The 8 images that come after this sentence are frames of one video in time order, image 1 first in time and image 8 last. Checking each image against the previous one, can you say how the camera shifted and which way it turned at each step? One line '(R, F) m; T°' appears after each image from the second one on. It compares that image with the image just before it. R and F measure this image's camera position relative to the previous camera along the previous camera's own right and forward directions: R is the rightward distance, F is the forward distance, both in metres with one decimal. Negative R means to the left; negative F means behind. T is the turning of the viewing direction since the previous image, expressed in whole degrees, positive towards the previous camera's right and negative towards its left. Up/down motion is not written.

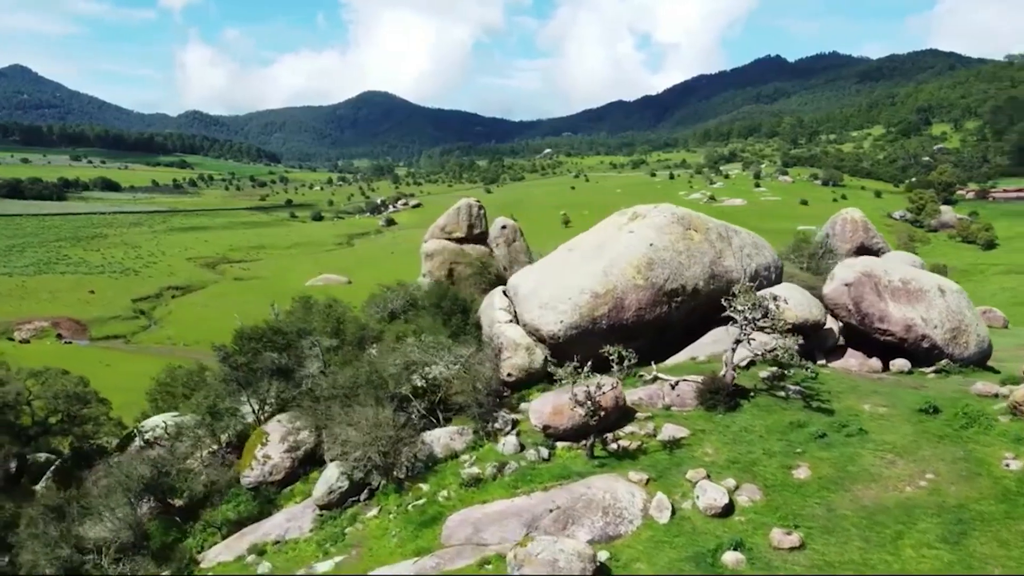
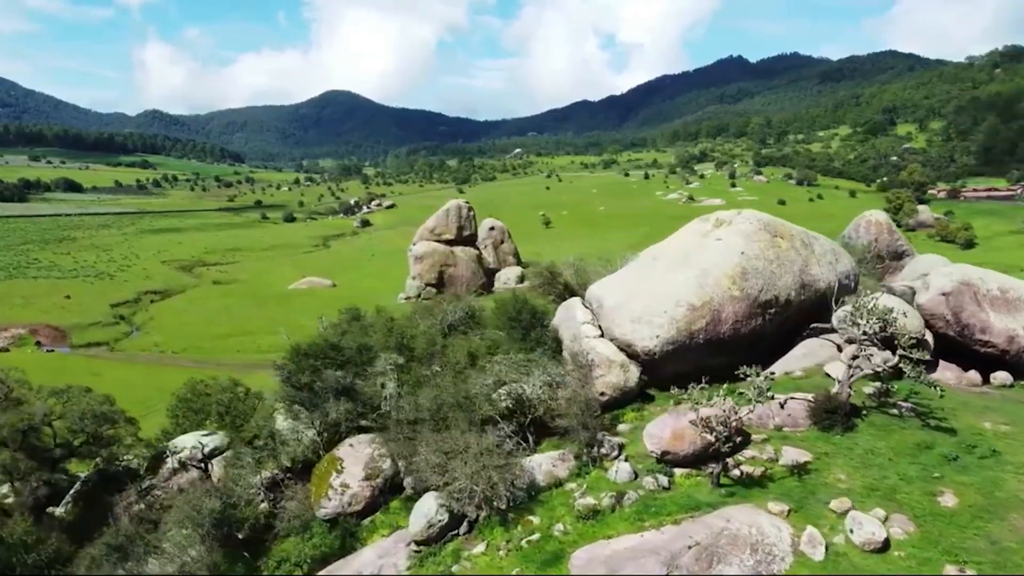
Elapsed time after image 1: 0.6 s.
(-2.8, +1.4) m; +2°
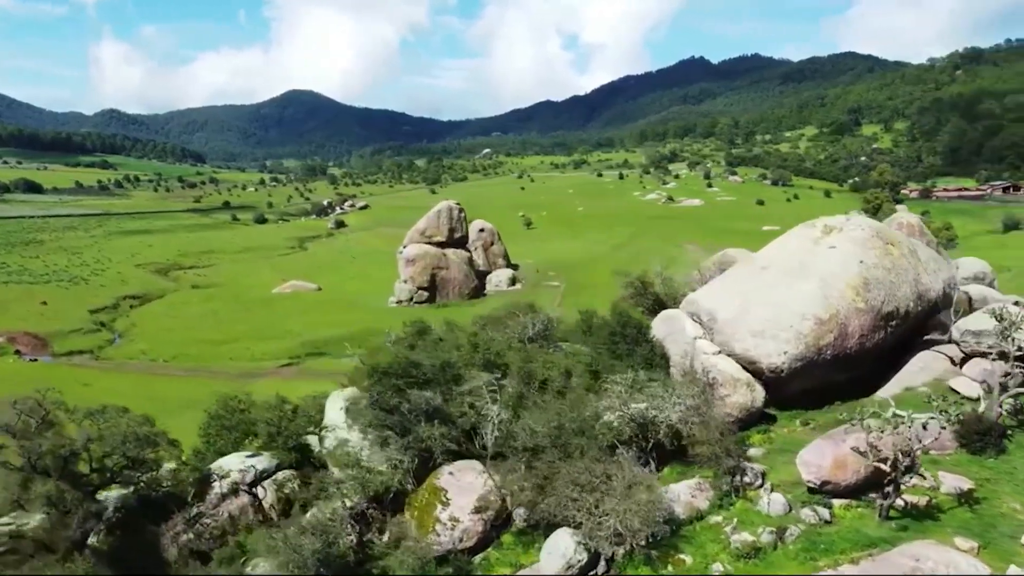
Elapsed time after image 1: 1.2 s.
(-3.1, +1.6) m; +2°
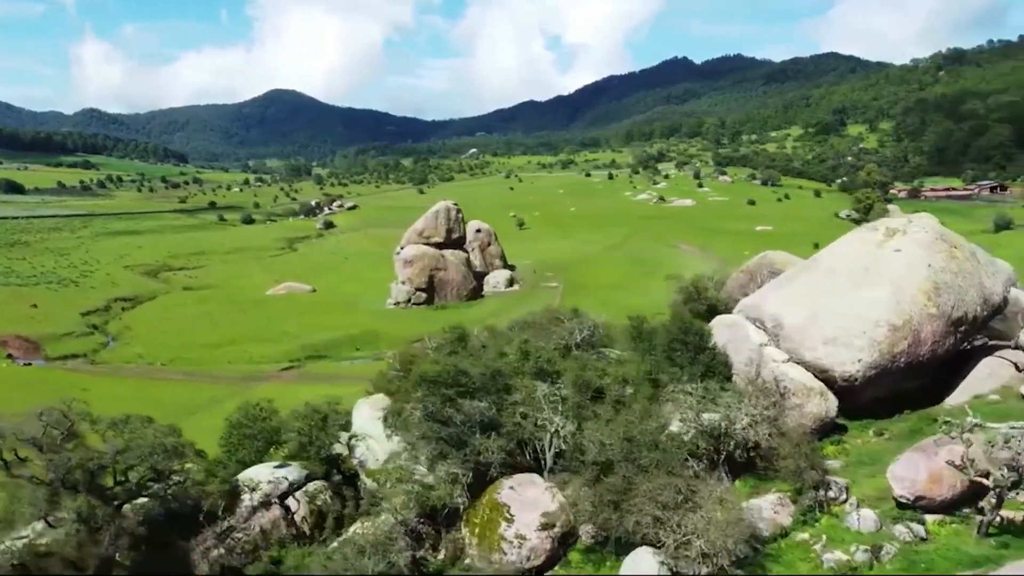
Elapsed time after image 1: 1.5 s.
(-1.6, +0.8) m; +1°
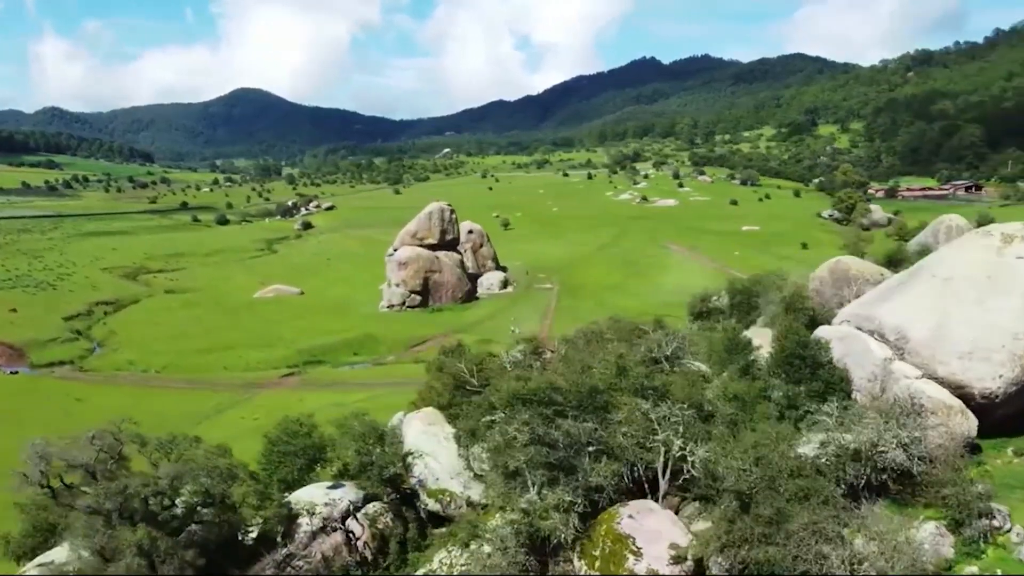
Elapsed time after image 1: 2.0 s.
(-2.7, +1.4) m; +2°
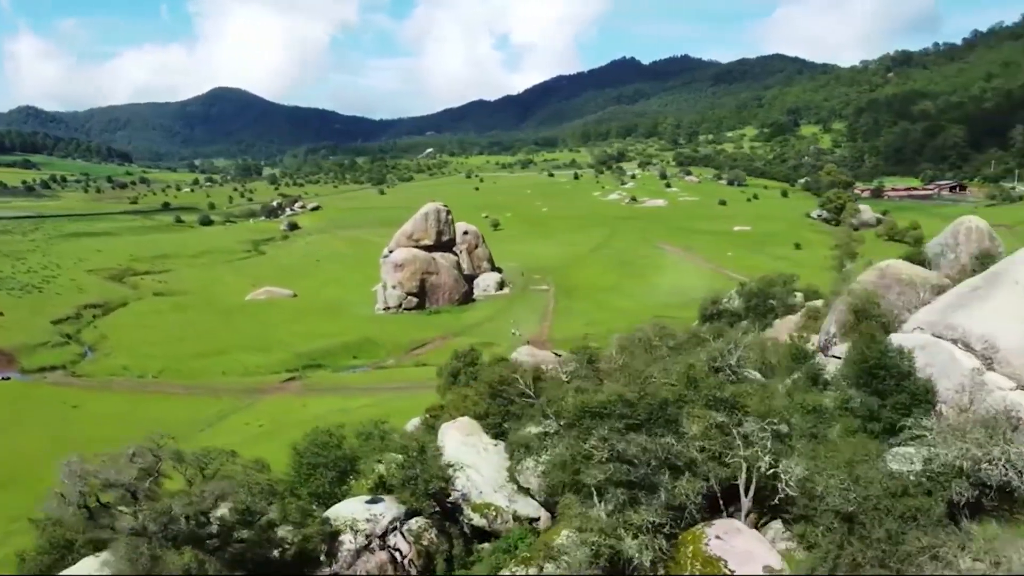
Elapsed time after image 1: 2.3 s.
(-1.7, +0.9) m; +1°
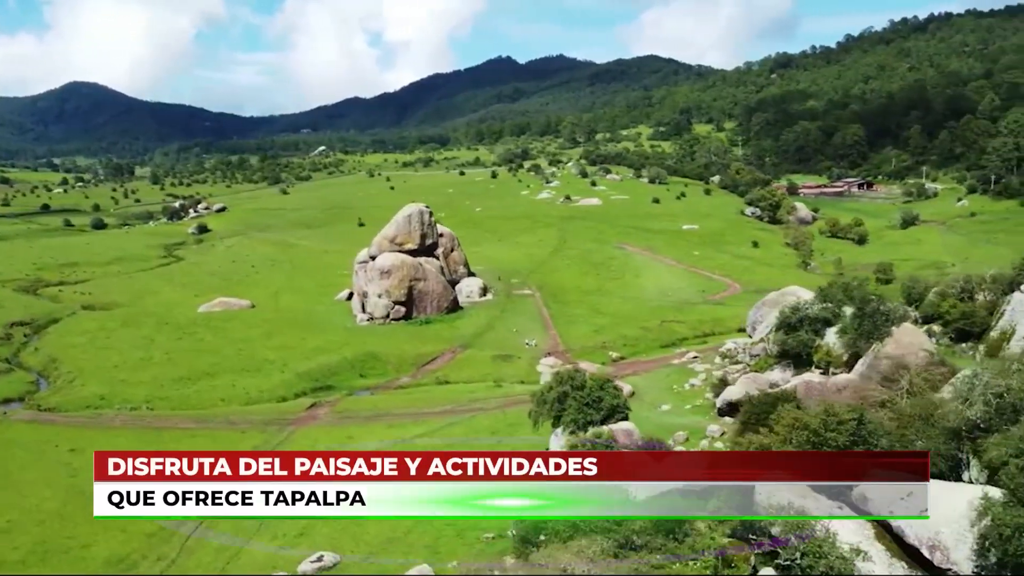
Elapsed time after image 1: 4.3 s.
(-10.9, +6.3) m; +8°
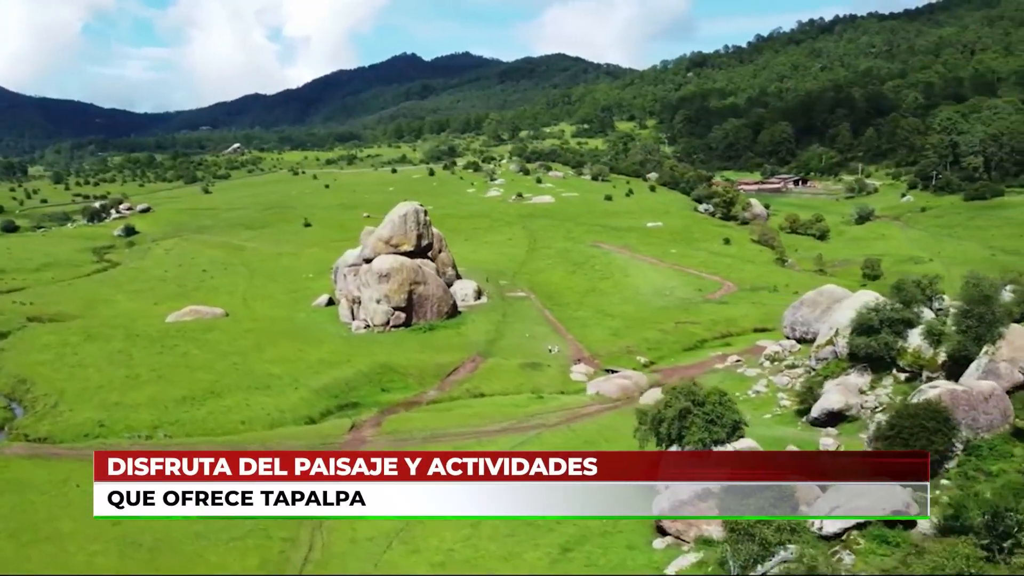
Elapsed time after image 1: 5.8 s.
(-8.7, +4.8) m; +6°
